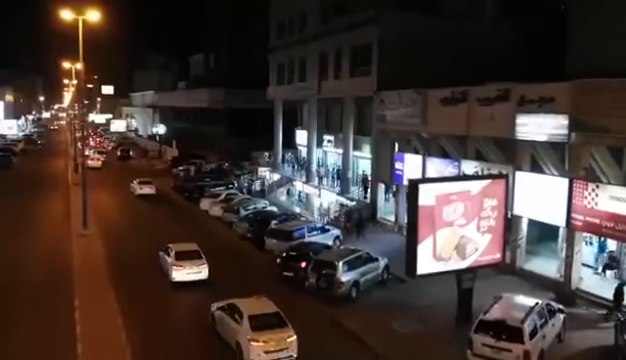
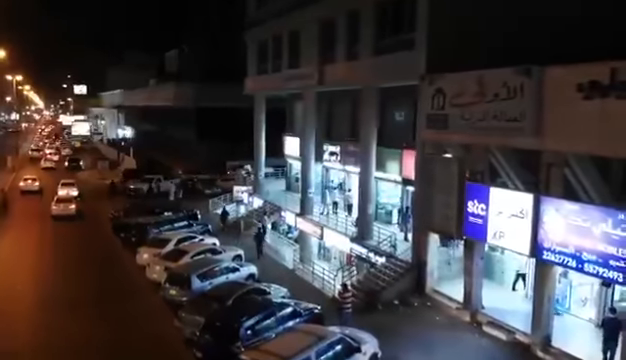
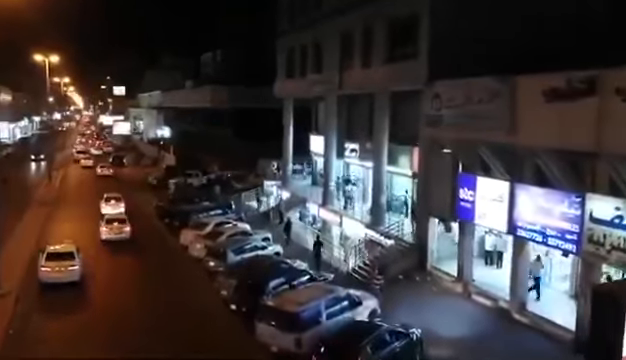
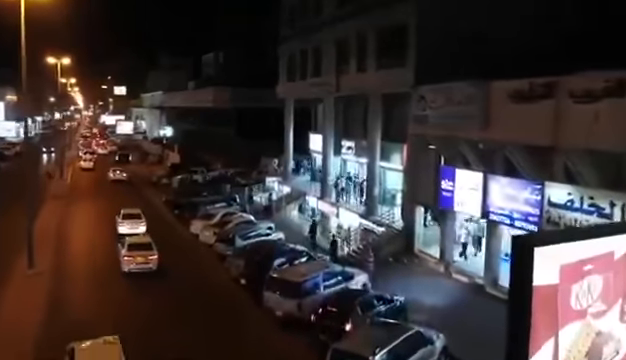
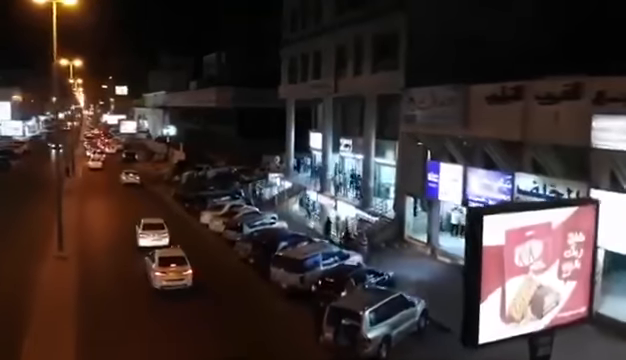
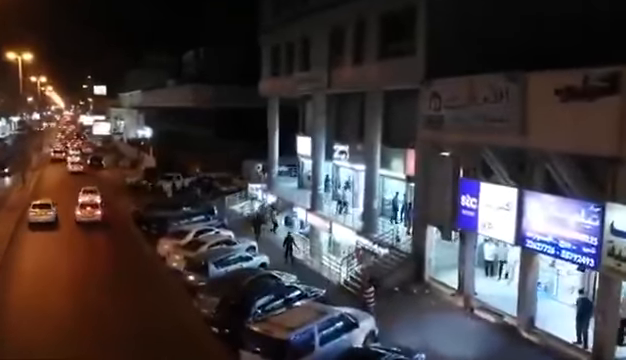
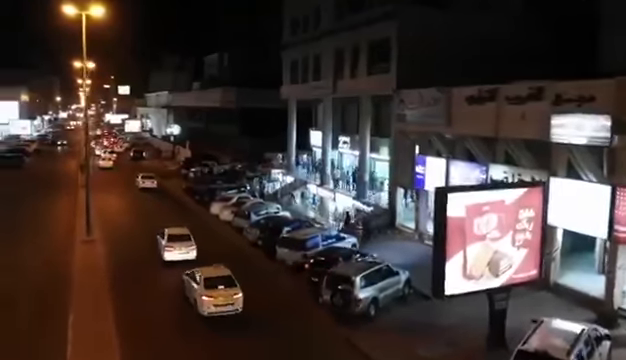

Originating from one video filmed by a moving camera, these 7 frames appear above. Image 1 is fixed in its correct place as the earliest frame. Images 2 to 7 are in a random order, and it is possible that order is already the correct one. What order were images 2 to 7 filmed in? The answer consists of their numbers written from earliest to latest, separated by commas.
7, 5, 4, 3, 6, 2
